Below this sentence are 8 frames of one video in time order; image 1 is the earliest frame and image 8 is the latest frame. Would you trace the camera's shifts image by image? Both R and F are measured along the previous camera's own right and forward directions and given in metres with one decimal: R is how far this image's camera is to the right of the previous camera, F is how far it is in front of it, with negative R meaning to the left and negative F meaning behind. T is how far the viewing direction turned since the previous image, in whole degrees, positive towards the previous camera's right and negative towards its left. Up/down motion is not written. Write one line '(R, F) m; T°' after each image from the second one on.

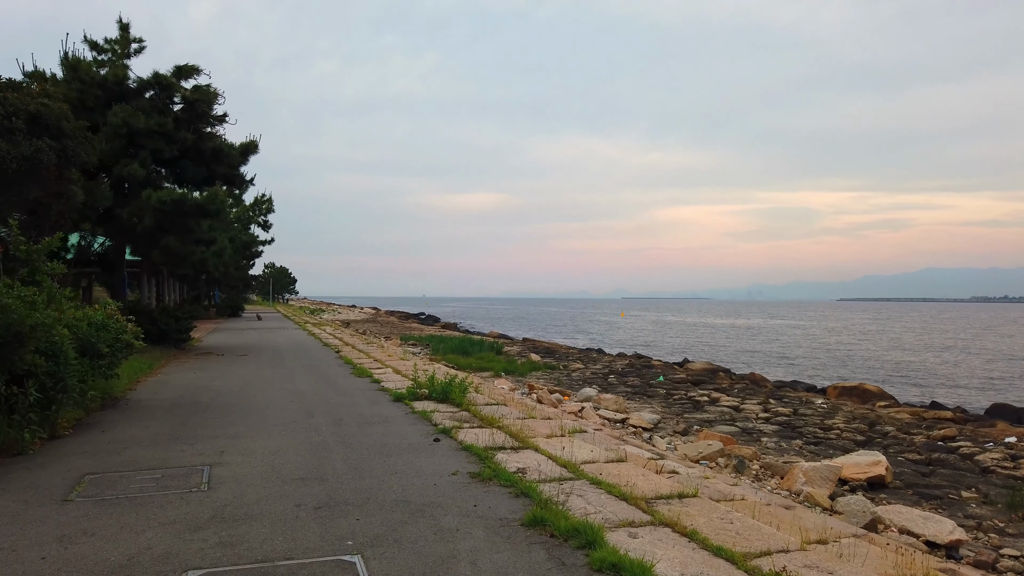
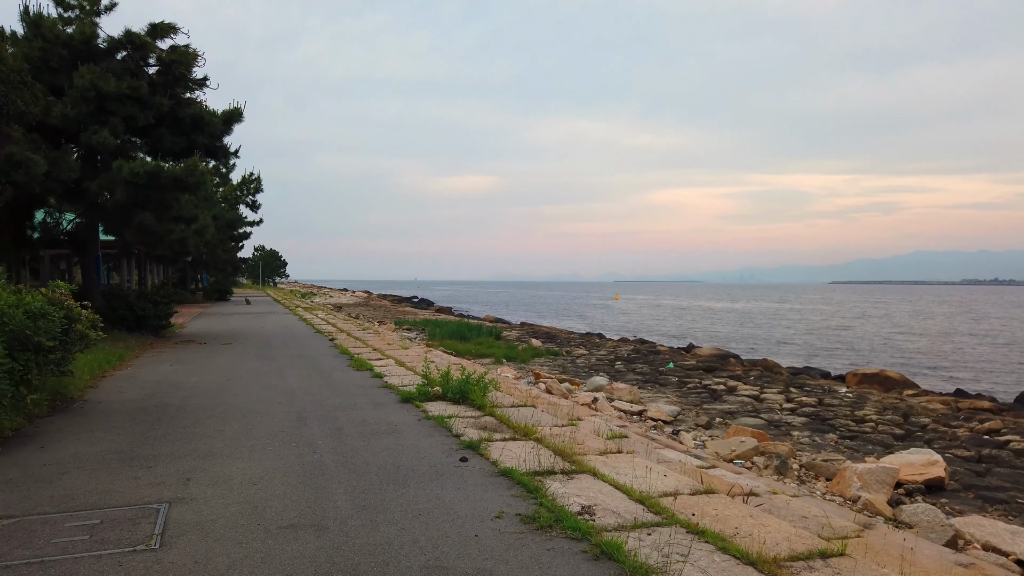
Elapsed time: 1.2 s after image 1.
(-0.4, +1.5) m; +1°
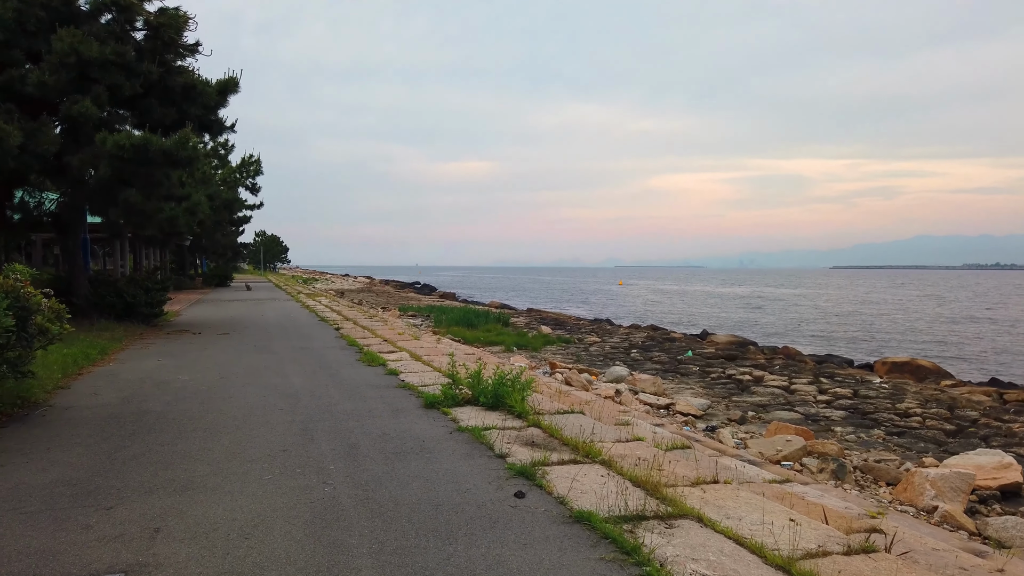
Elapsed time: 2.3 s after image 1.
(-0.4, +1.3) m; 0°
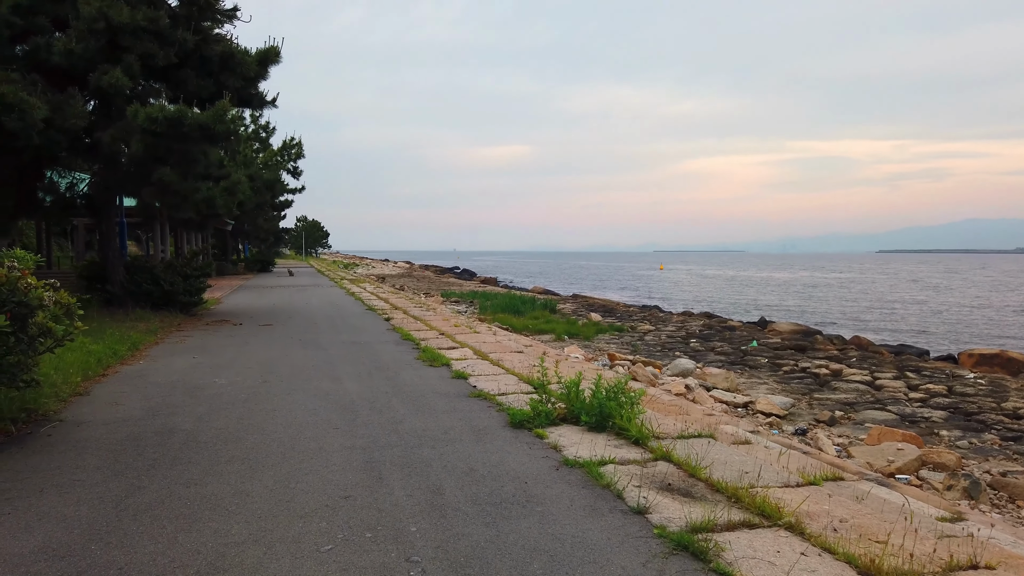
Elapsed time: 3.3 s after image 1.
(-0.5, +1.4) m; -3°
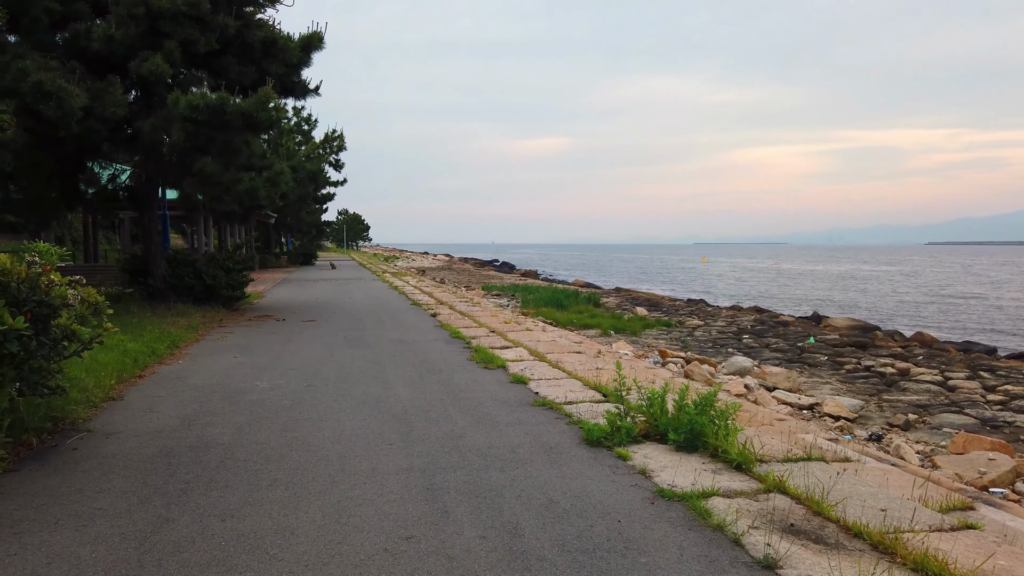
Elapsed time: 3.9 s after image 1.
(-0.2, +0.7) m; -3°
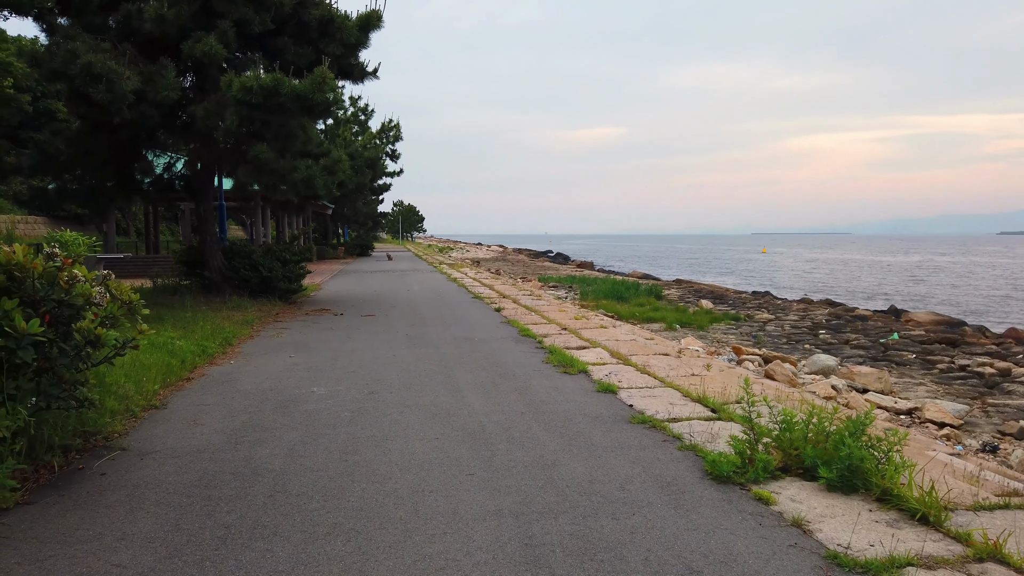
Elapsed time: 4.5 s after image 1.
(-0.3, +0.9) m; -4°
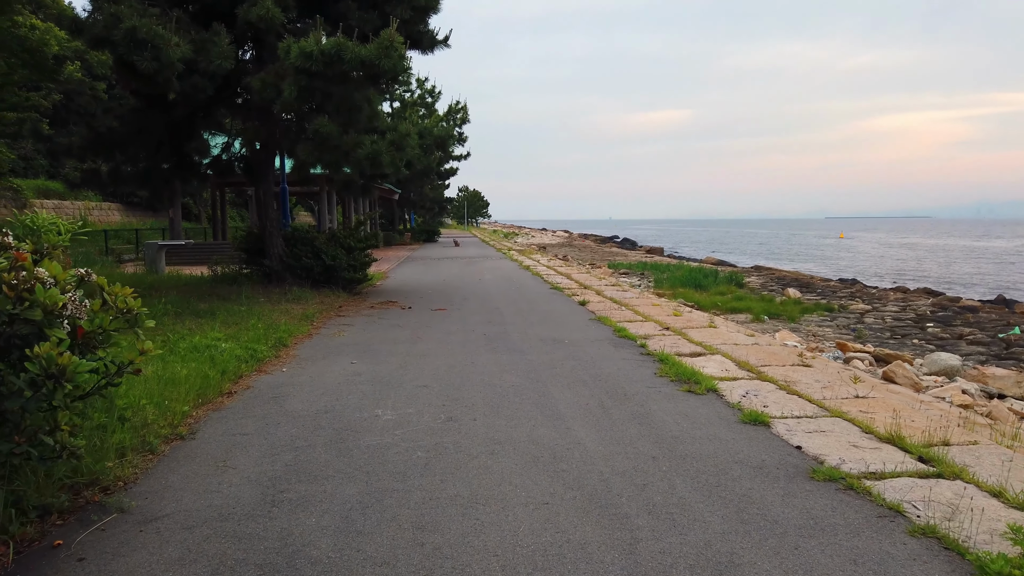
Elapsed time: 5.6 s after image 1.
(-0.3, +1.3) m; -5°
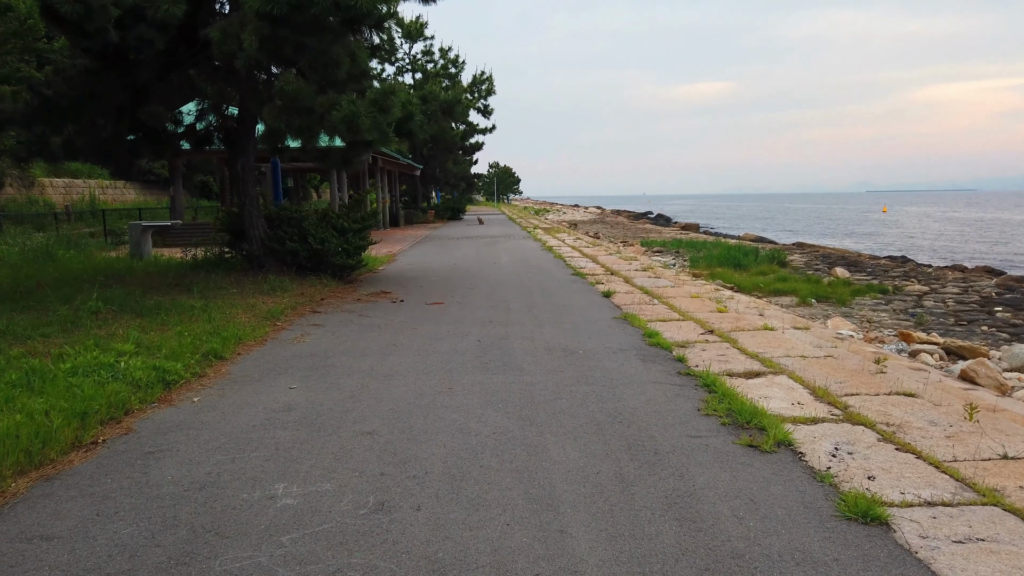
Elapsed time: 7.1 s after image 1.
(+0.3, +1.7) m; -3°
